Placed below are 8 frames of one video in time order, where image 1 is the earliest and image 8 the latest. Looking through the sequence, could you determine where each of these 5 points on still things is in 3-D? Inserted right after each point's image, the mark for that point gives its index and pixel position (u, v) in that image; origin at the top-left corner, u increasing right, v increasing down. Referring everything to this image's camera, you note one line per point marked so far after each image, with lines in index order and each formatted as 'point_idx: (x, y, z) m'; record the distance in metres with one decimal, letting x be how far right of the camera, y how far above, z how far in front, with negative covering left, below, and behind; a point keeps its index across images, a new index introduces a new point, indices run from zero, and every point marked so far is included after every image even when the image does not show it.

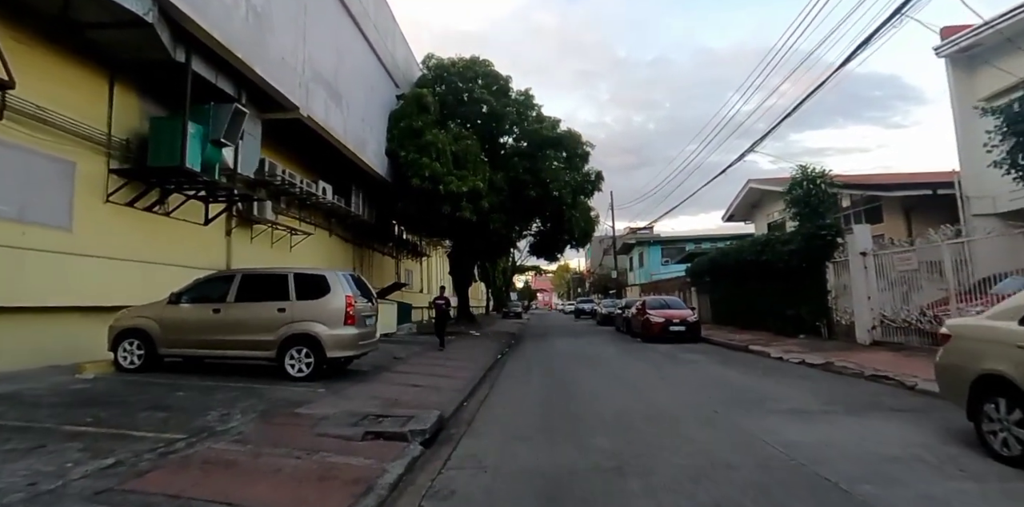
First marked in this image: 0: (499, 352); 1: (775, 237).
0: (-0.4, -3.0, +14.5) m
1: (+8.2, +0.5, +14.7) m
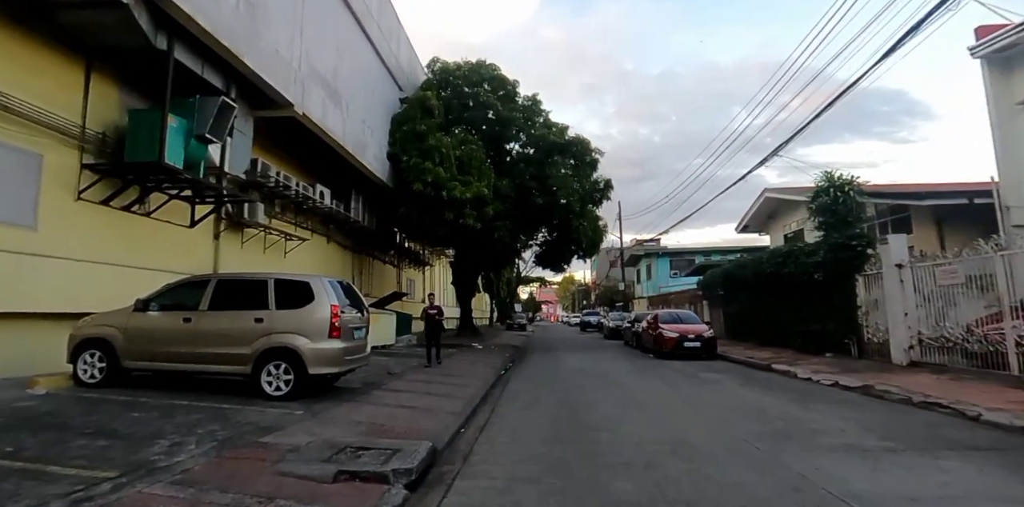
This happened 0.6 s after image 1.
0: (-0.3, -3.2, +13.5) m
1: (+8.4, +0.2, +13.8) m
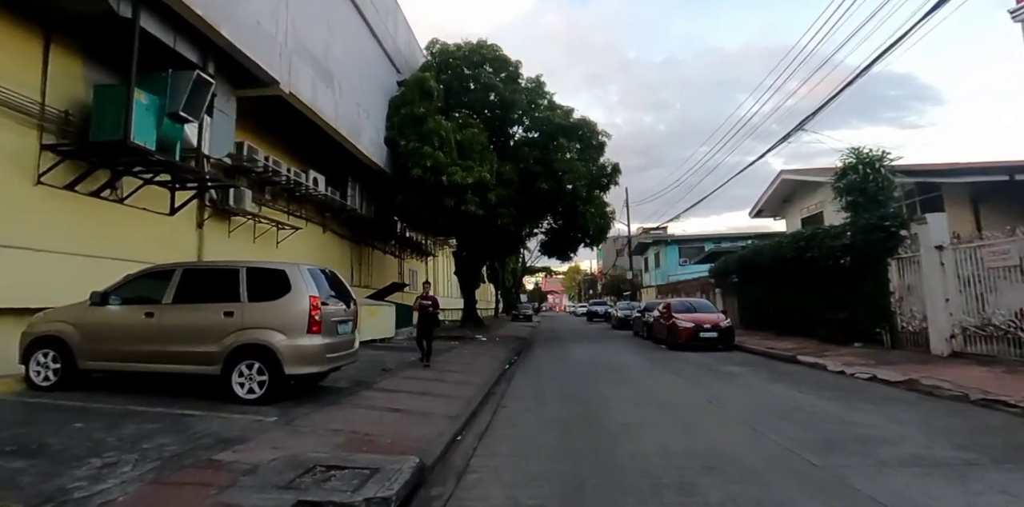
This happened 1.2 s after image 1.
0: (-0.1, -2.9, +12.7) m
1: (+8.5, +0.6, +12.8) m
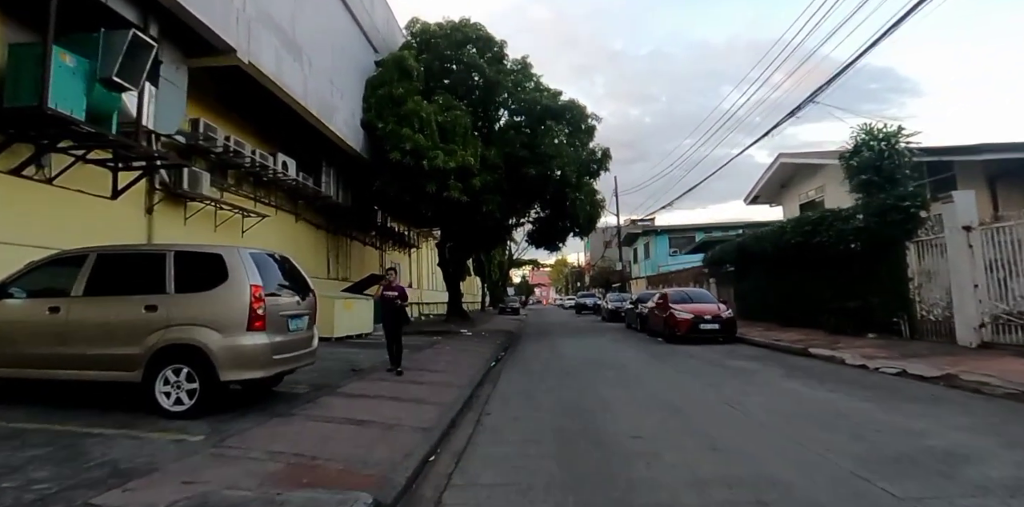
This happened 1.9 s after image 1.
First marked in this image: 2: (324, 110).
0: (-0.5, -2.5, +11.7) m
1: (+8.1, +1.0, +12.0) m
2: (-5.9, +4.5, +15.0) m
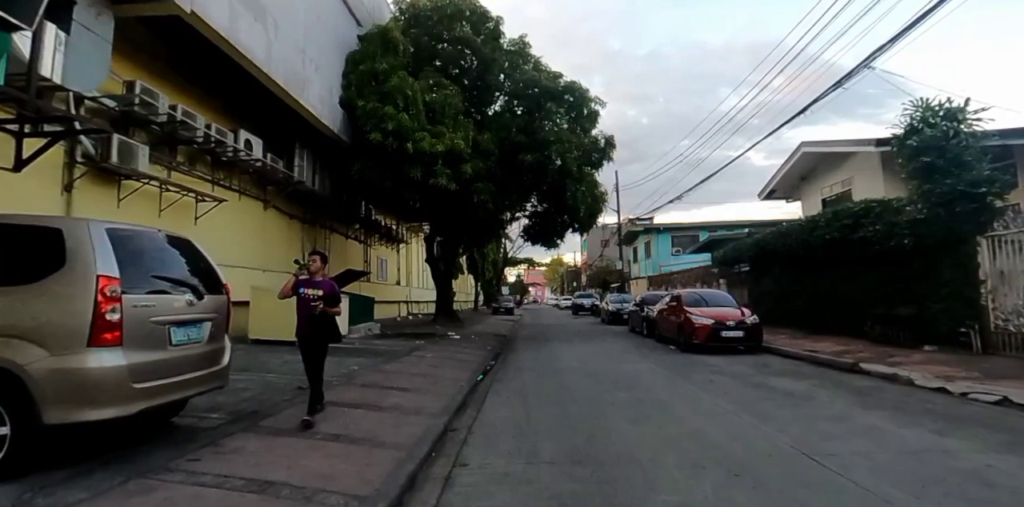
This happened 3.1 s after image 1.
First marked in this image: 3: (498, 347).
0: (-0.6, -2.4, +9.9) m
1: (+8.0, +1.1, +10.3) m
2: (-6.1, +4.7, +13.2) m
3: (-0.4, -2.8, +14.2) m
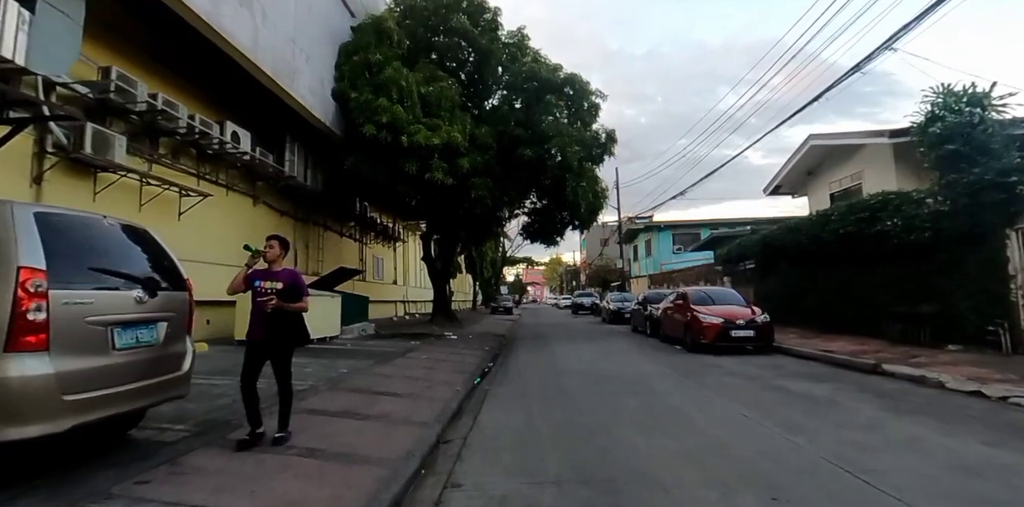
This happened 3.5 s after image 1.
0: (-0.7, -2.3, +9.4) m
1: (+8.0, +1.2, +9.8) m
2: (-6.1, +4.8, +12.6) m
3: (-0.4, -2.7, +13.7) m
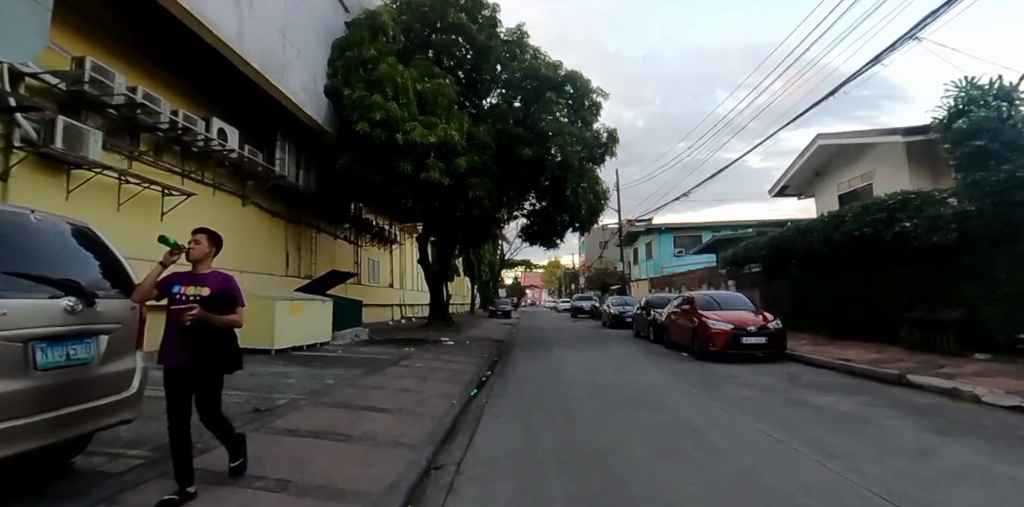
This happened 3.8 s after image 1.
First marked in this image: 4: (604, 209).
0: (-0.7, -2.3, +8.8) m
1: (+7.9, +1.1, +9.3) m
2: (-6.1, +4.7, +12.1) m
3: (-0.5, -2.8, +13.1) m
4: (+3.8, +1.8, +19.6) m
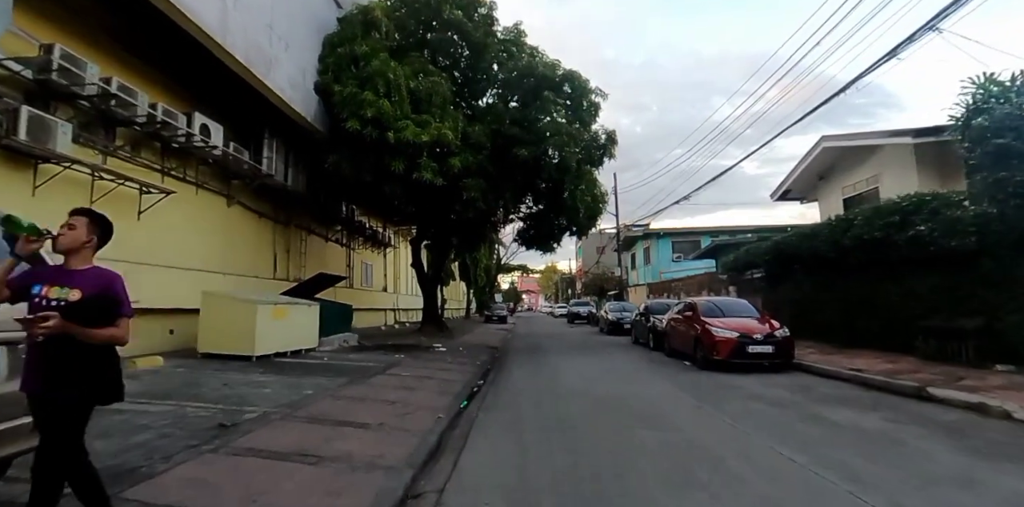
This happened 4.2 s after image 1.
0: (-0.8, -2.4, +8.3) m
1: (+7.8, +1.0, +8.8) m
2: (-6.2, +4.7, +11.6) m
3: (-0.6, -2.9, +12.6) m
4: (+3.6, +1.7, +19.2) m
